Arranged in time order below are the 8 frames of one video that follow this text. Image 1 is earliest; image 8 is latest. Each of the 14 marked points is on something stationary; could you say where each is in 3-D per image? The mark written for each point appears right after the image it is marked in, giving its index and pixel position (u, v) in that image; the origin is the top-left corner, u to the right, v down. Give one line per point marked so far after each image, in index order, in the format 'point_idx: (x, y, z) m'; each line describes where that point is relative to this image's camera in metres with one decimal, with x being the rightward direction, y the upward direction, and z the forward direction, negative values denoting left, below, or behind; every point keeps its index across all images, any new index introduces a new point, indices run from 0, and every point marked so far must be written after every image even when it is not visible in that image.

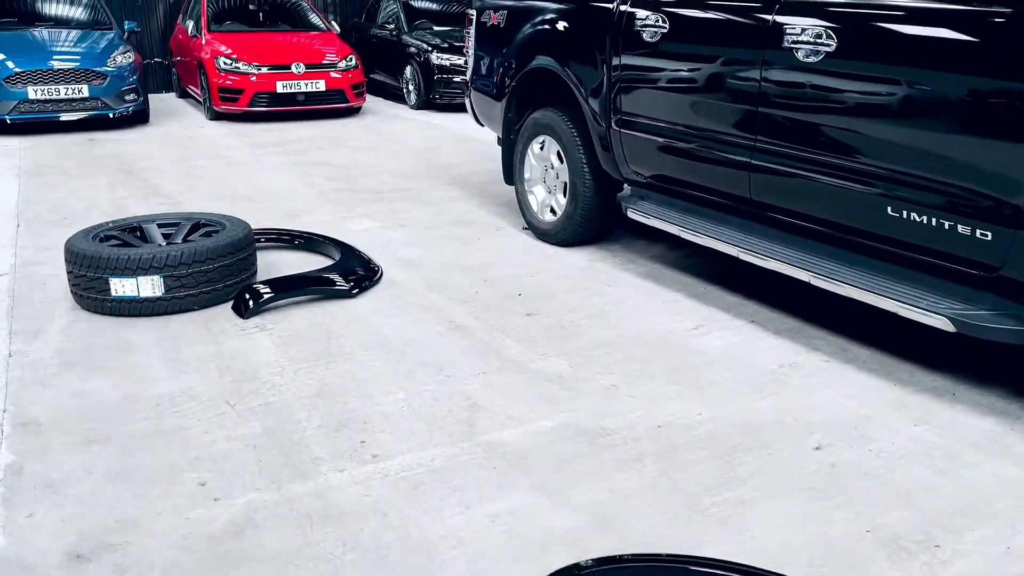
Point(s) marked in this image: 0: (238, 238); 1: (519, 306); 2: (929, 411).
0: (-1.2, +0.2, +3.6) m
1: (0.0, -0.1, +3.6) m
2: (+1.3, -0.4, +2.6) m
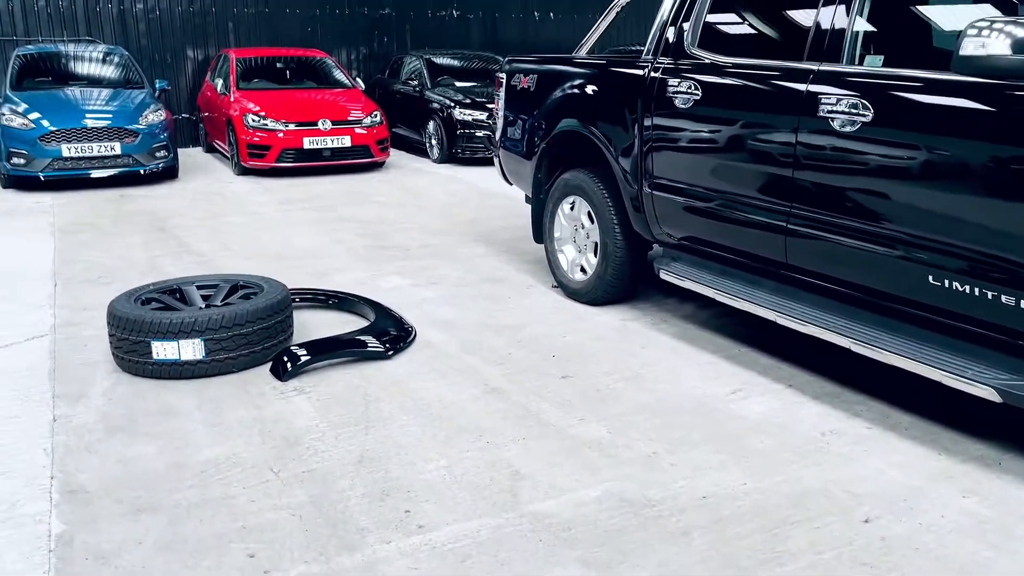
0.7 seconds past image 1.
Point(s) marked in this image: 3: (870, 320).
0: (-1.0, -0.1, +3.7) m
1: (+0.2, -0.3, +3.6) m
2: (+1.4, -0.6, +2.6) m
3: (+1.3, -0.1, +2.9) m
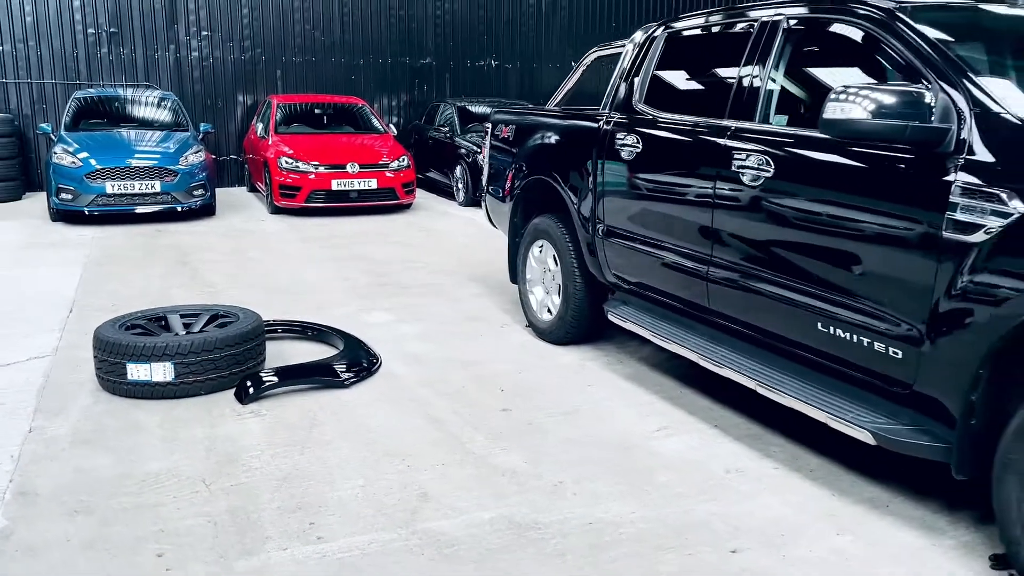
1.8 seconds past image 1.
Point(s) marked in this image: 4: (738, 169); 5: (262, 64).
0: (-1.3, -0.2, +4.0) m
1: (-0.1, -0.5, +3.8) m
2: (+1.1, -0.7, +2.7) m
3: (+1.0, -0.3, +3.1) m
4: (+0.9, +0.4, +3.2) m
5: (-3.7, +3.3, +12.4) m
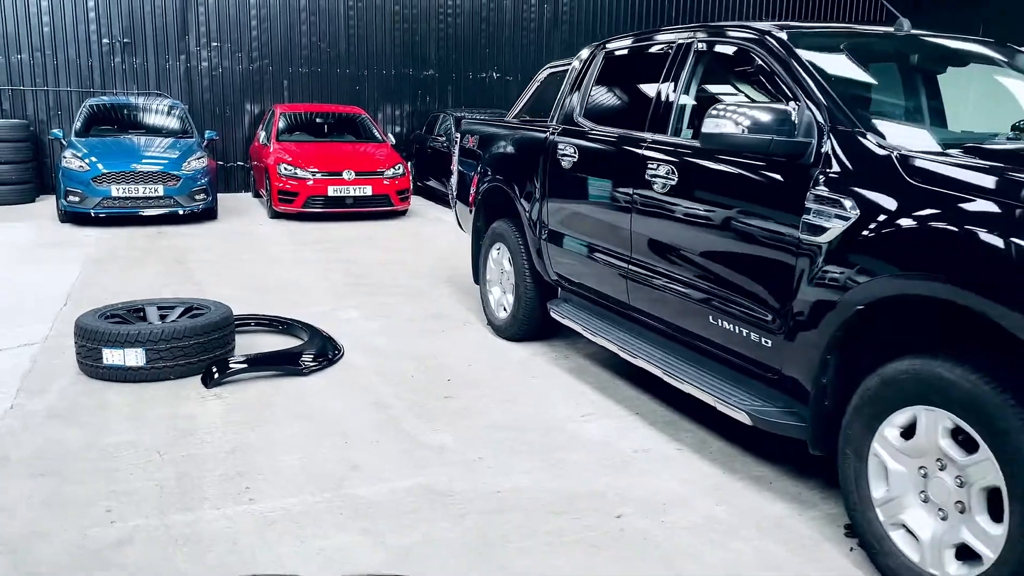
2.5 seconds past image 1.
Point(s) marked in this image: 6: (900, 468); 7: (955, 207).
0: (-1.5, -0.2, +4.3) m
1: (-0.3, -0.5, +4.1) m
2: (+0.8, -0.7, +3.0) m
3: (+0.7, -0.3, +3.4) m
4: (+0.6, +0.5, +3.5) m
5: (-3.7, +3.3, +12.9) m
6: (+1.1, -0.5, +2.3) m
7: (+1.2, +0.2, +2.2) m
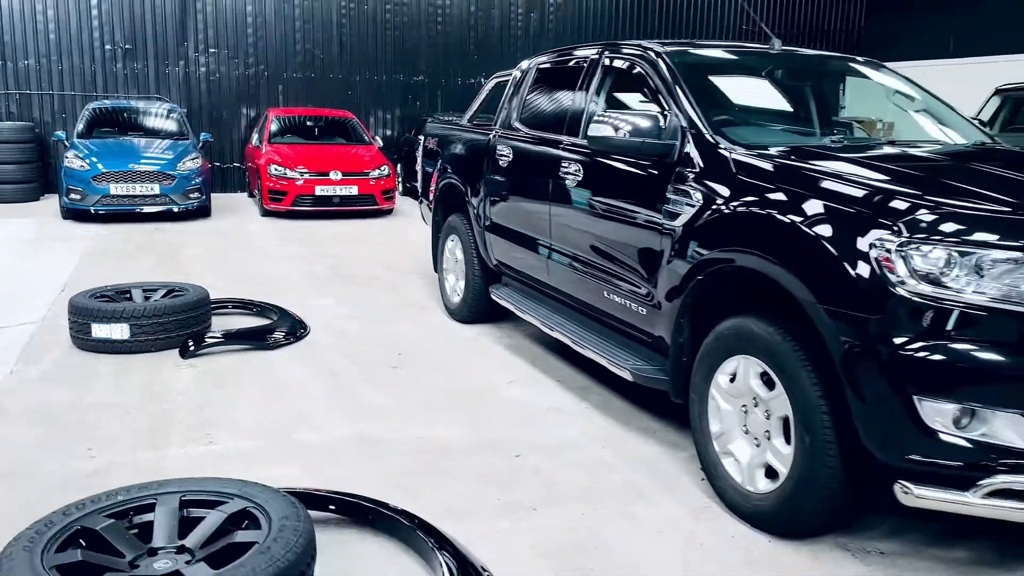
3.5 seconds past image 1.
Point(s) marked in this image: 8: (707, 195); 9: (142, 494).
0: (-1.9, -0.1, +4.9) m
1: (-0.7, -0.4, +4.7) m
2: (+0.5, -0.6, +3.5) m
3: (+0.4, -0.2, +3.9) m
4: (+0.3, +0.5, +4.0) m
5: (-4.0, +3.3, +13.5) m
6: (+0.7, -0.4, +2.9) m
7: (+0.9, +0.3, +2.8) m
8: (+0.7, +0.3, +3.0) m
9: (-1.0, -0.6, +2.4) m
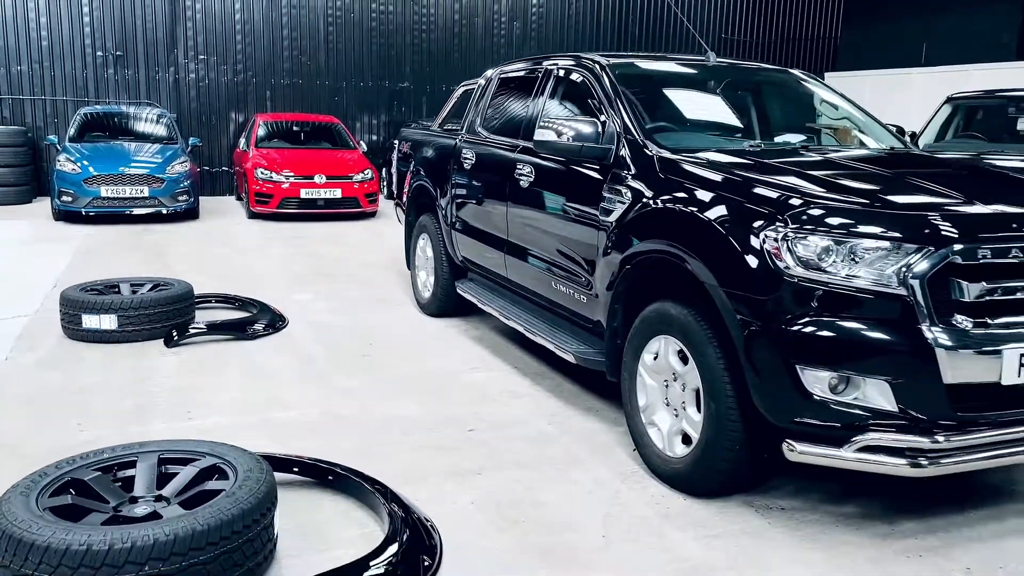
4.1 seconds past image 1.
0: (-2.1, 0.0, +5.2) m
1: (-0.9, -0.4, +5.0) m
2: (+0.3, -0.6, +3.9) m
3: (+0.2, -0.2, +4.2) m
4: (0.0, +0.6, +4.4) m
5: (-4.2, +3.3, +13.8) m
6: (+0.5, -0.4, +3.2) m
7: (+0.7, +0.3, +3.1) m
8: (+0.5, +0.4, +3.4) m
9: (-1.2, -0.5, +2.7) m
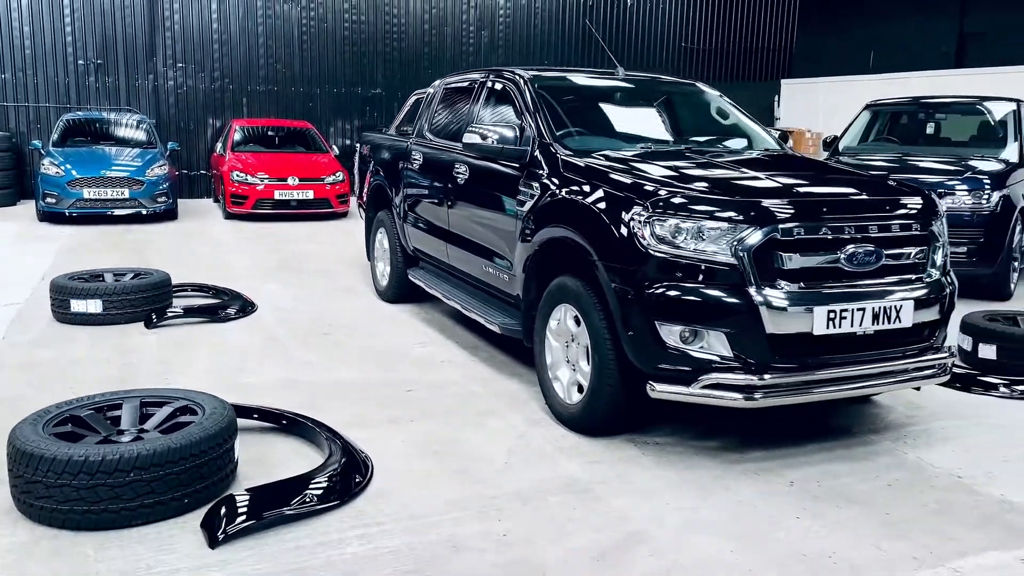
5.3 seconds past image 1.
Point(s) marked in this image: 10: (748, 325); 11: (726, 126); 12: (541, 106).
0: (-2.5, 0.0, +5.8) m
1: (-1.3, -0.3, +5.6) m
2: (-0.1, -0.5, +4.5) m
3: (-0.2, -0.1, +4.9) m
4: (-0.3, +0.7, +5.0) m
5: (-4.8, +3.3, +14.3) m
6: (+0.2, -0.3, +3.9) m
7: (+0.3, +0.5, +3.8) m
8: (+0.2, +0.5, +4.0) m
9: (-1.6, -0.4, +3.3) m
10: (+0.9, -0.1, +3.2) m
11: (+1.2, +0.9, +4.9) m
12: (+0.2, +1.0, +4.5) m
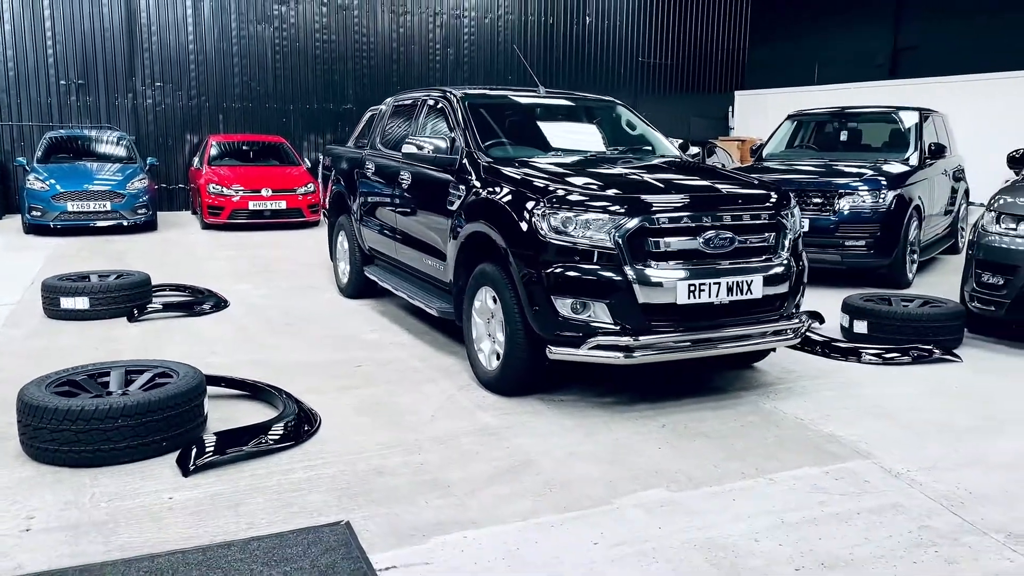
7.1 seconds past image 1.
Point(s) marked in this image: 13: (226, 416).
0: (-2.9, +0.1, +6.5) m
1: (-1.7, -0.3, +6.3) m
2: (-0.5, -0.4, +5.2) m
3: (-0.6, 0.0, +5.6) m
4: (-0.7, +0.7, +5.7) m
5: (-5.5, +3.2, +15.0) m
6: (-0.2, -0.2, +4.6) m
7: (-0.1, +0.5, +4.5) m
8: (-0.2, +0.6, +4.8) m
9: (-1.9, -0.4, +4.0) m
10: (+0.5, 0.0, +3.9) m
11: (+0.8, +1.0, +5.6) m
12: (-0.3, +1.1, +5.2) m
13: (-1.4, -0.6, +4.1) m
